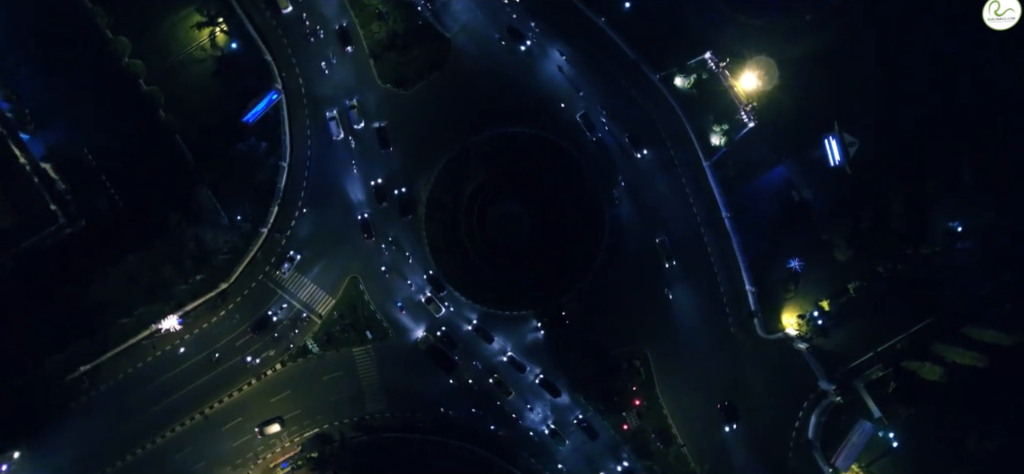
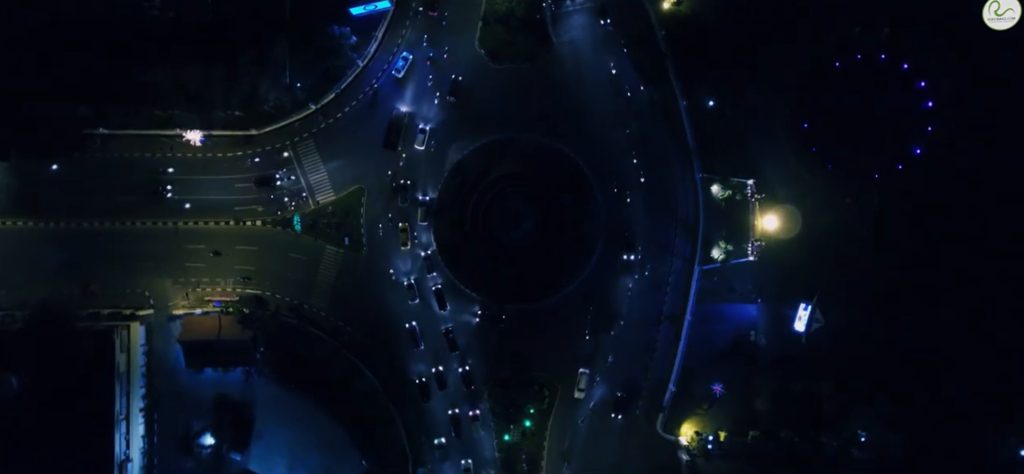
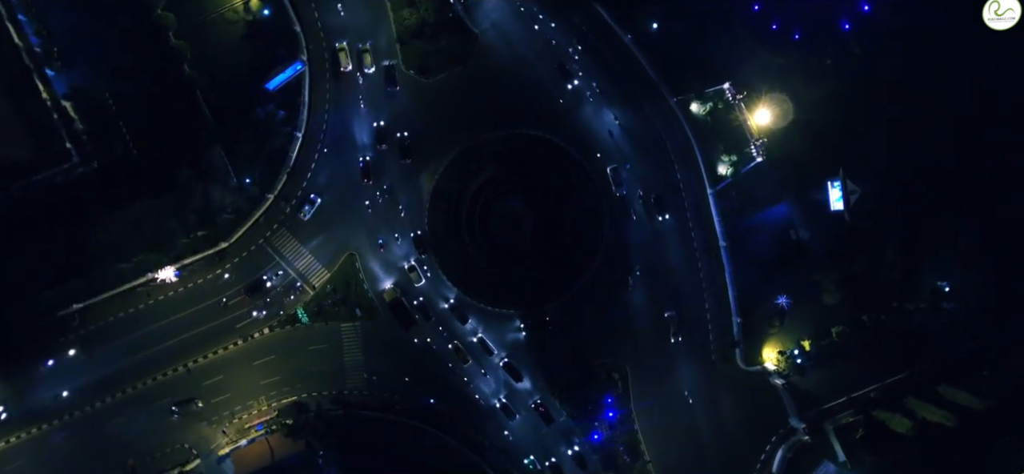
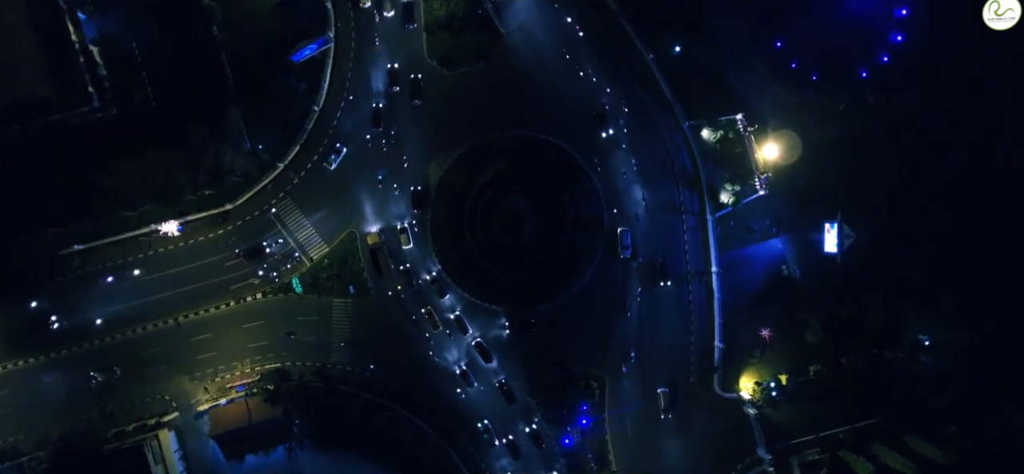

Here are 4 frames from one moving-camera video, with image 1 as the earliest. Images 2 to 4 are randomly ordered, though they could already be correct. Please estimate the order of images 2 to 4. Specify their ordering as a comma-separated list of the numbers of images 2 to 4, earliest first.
3, 4, 2
